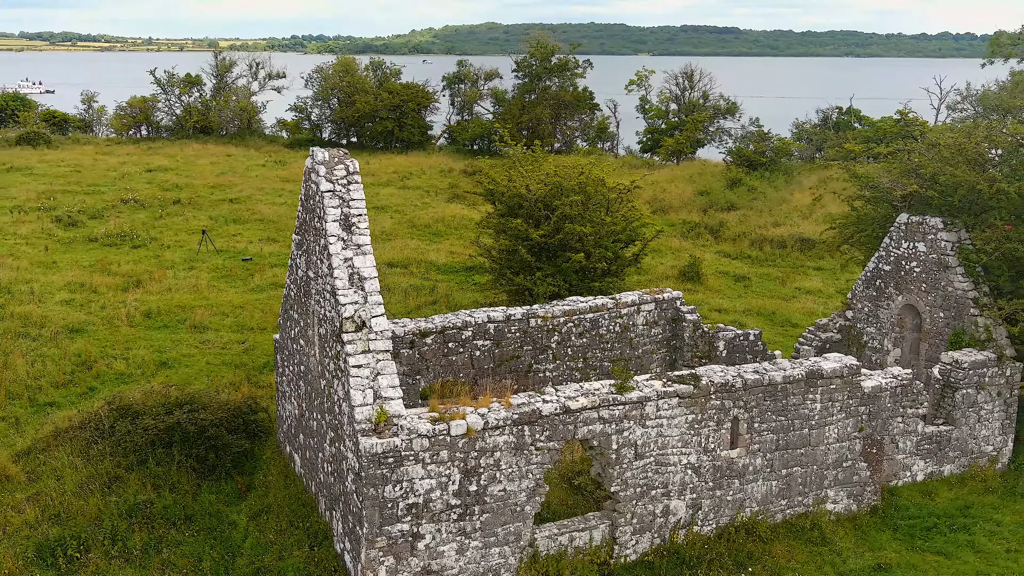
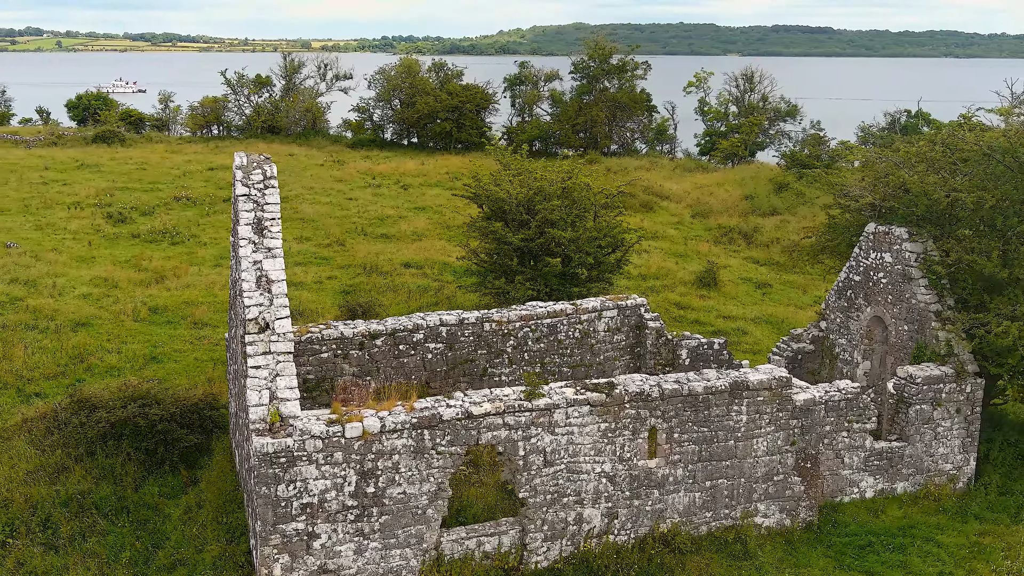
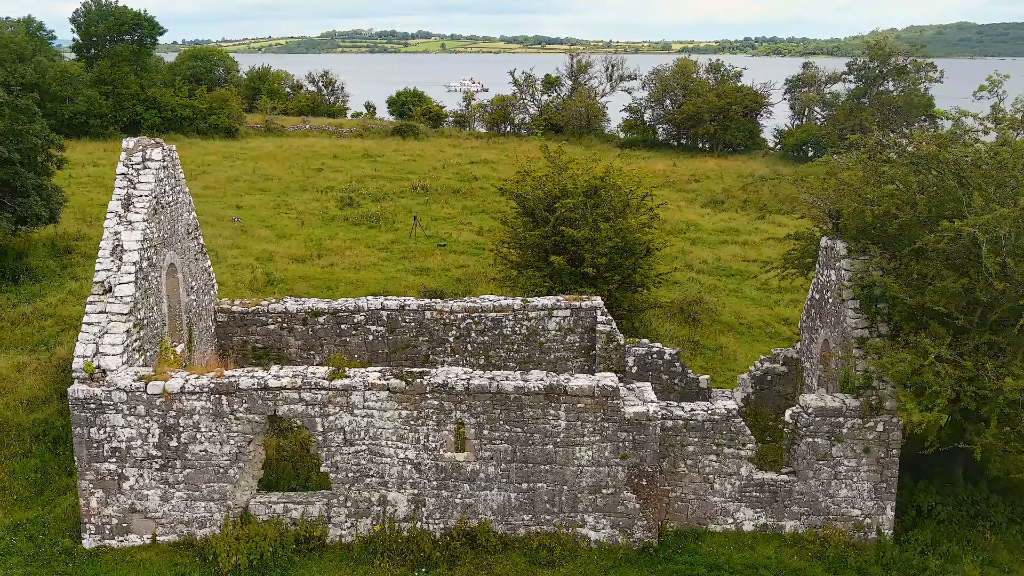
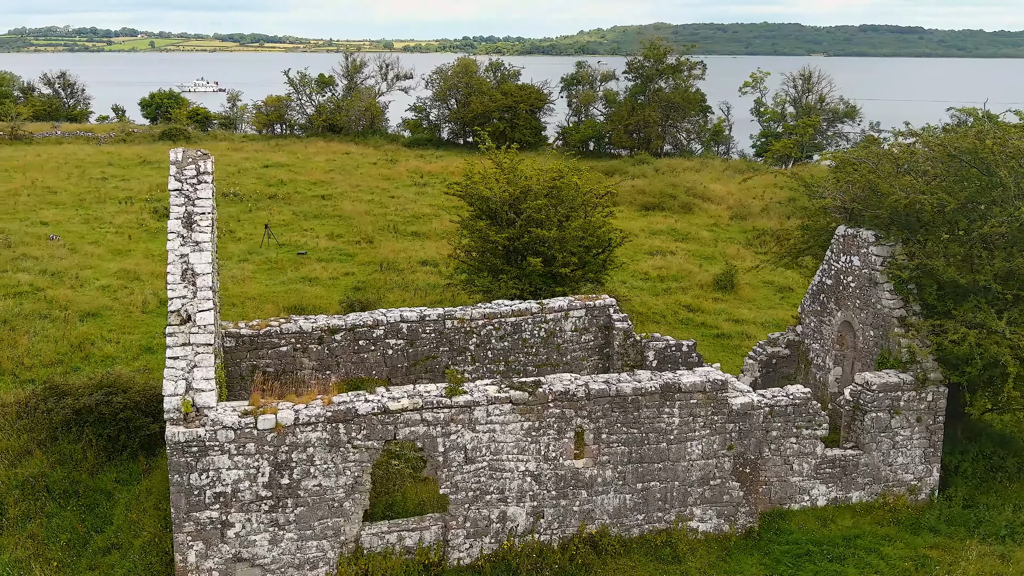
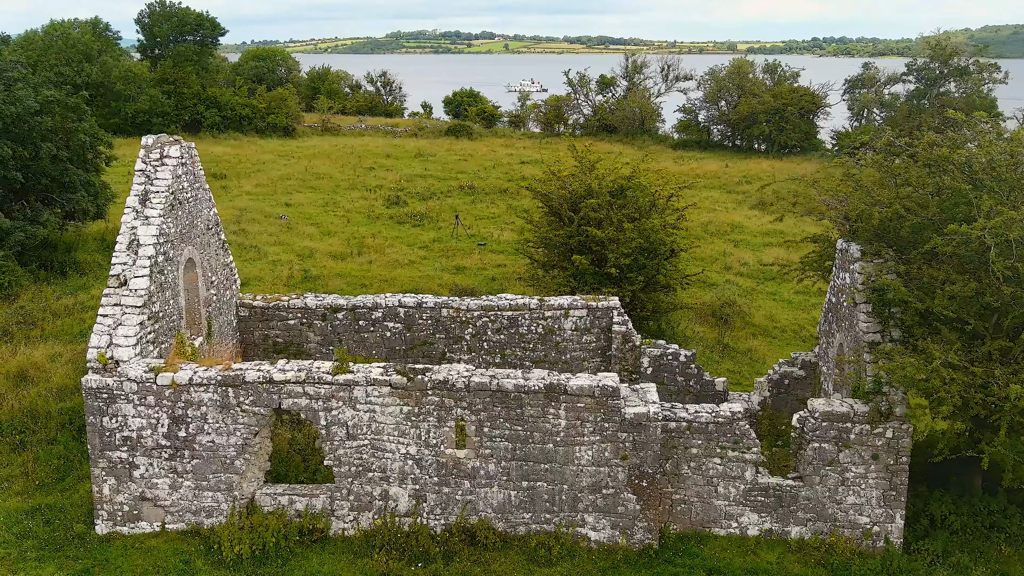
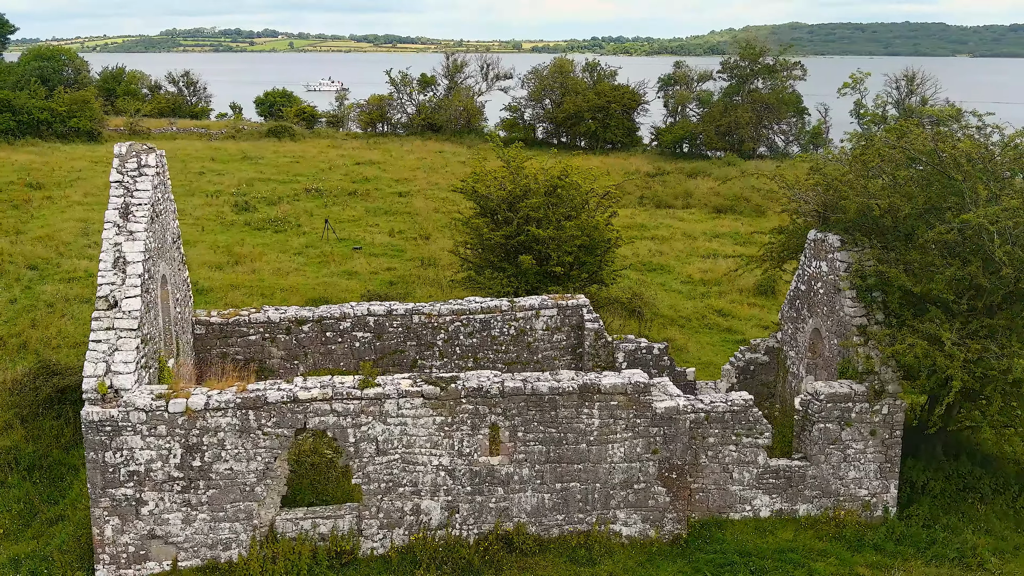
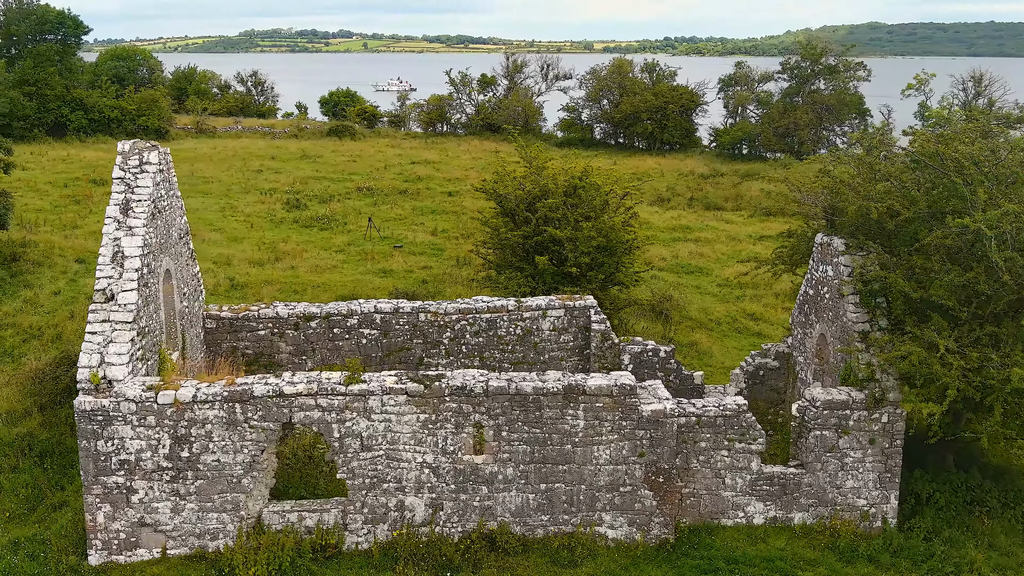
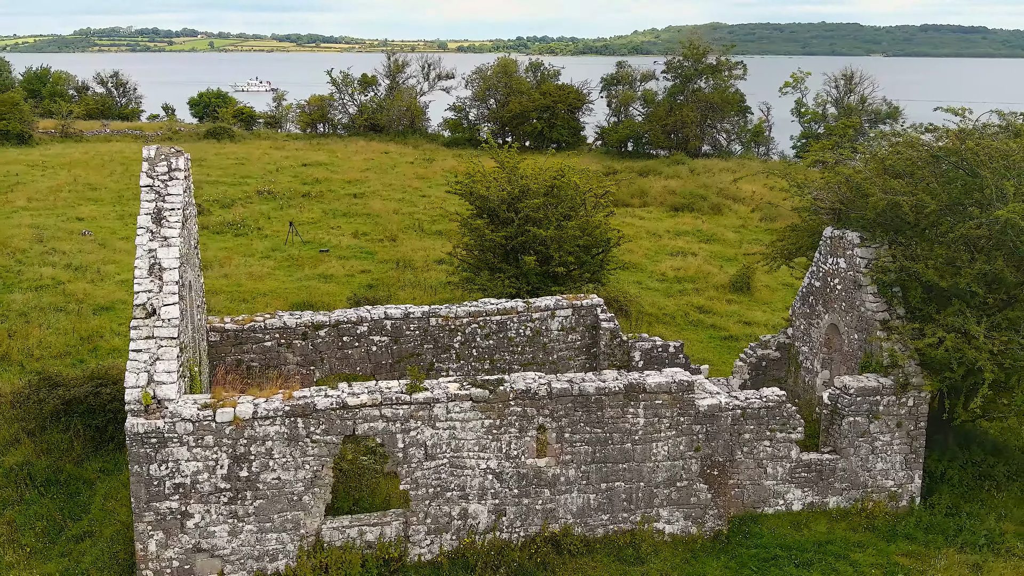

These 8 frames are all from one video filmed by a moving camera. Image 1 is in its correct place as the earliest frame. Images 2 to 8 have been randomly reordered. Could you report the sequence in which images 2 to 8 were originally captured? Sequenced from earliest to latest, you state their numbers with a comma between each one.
2, 4, 8, 6, 7, 3, 5
